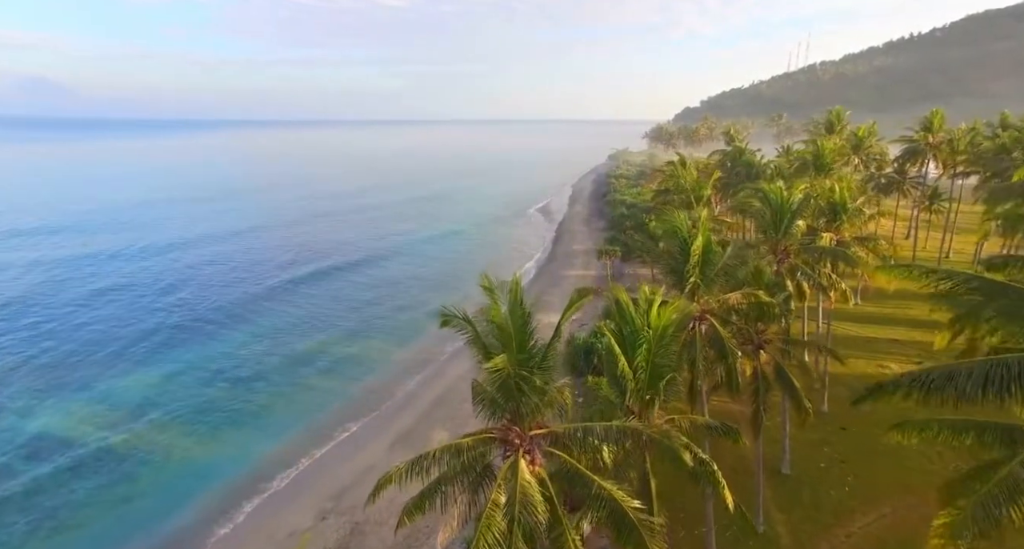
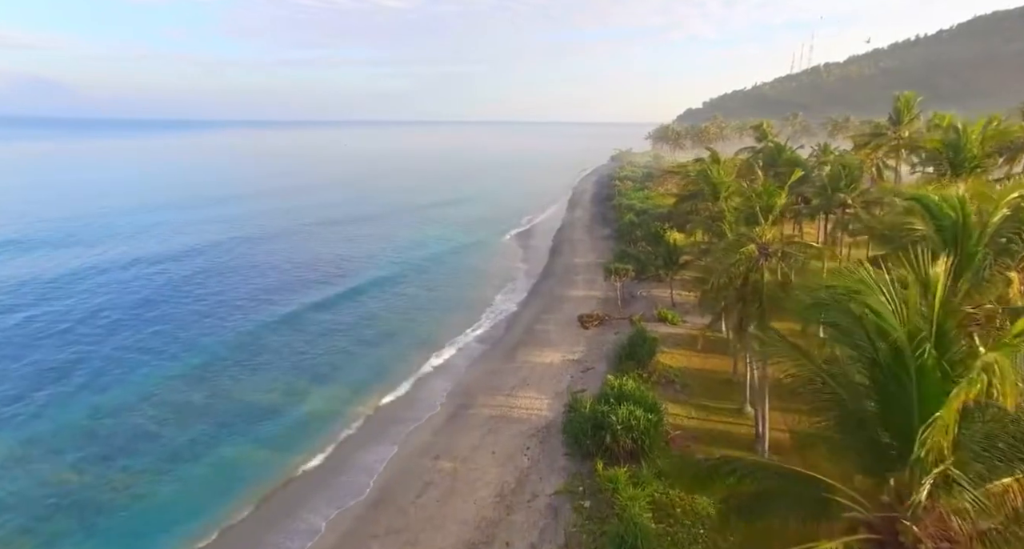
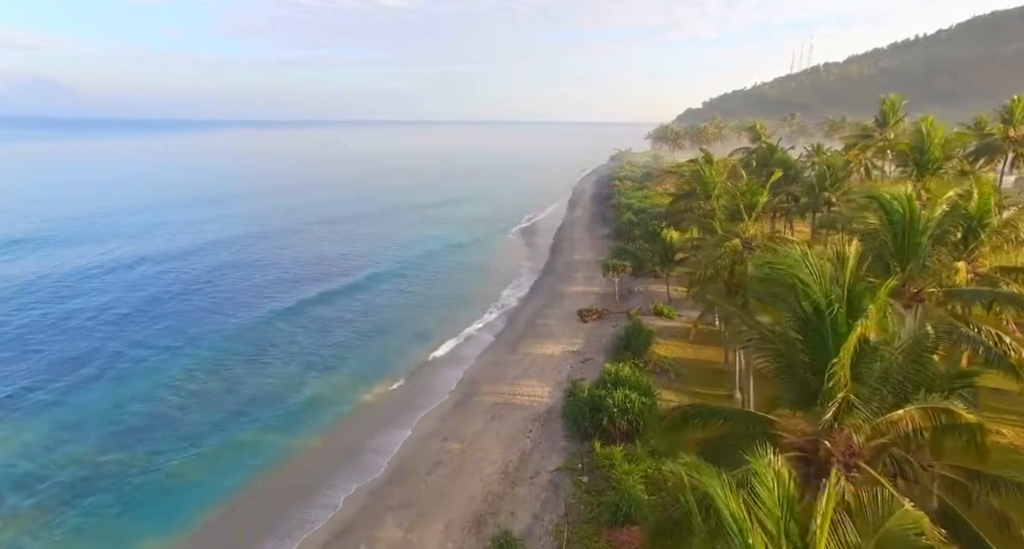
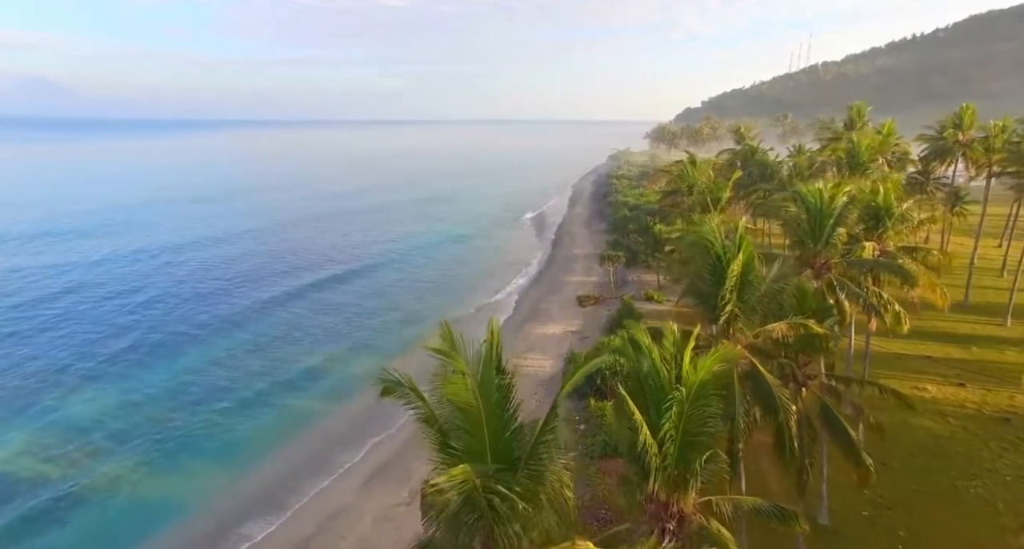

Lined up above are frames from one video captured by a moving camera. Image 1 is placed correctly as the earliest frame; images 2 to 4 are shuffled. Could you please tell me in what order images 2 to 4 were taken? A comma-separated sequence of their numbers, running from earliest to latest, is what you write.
4, 3, 2
